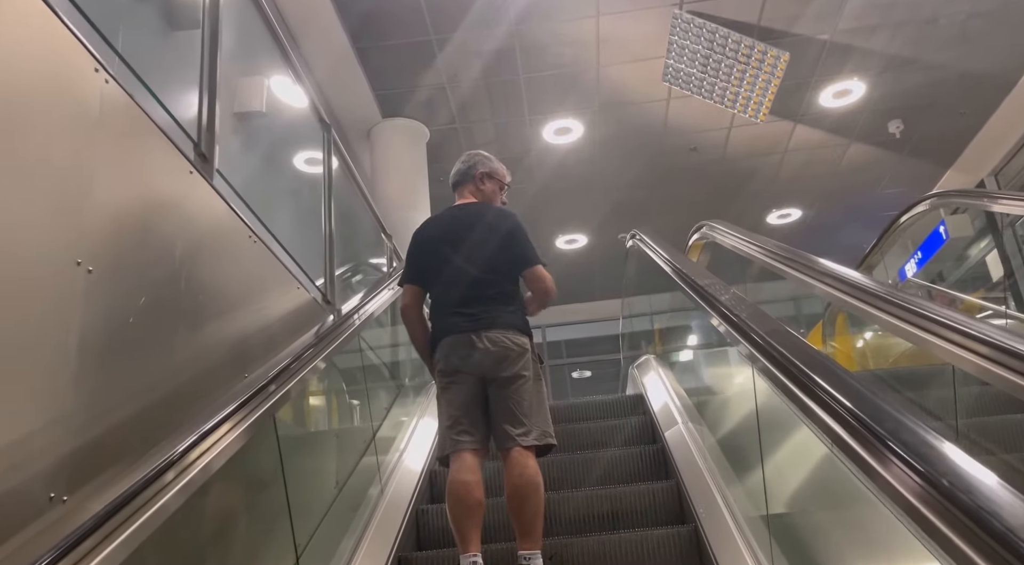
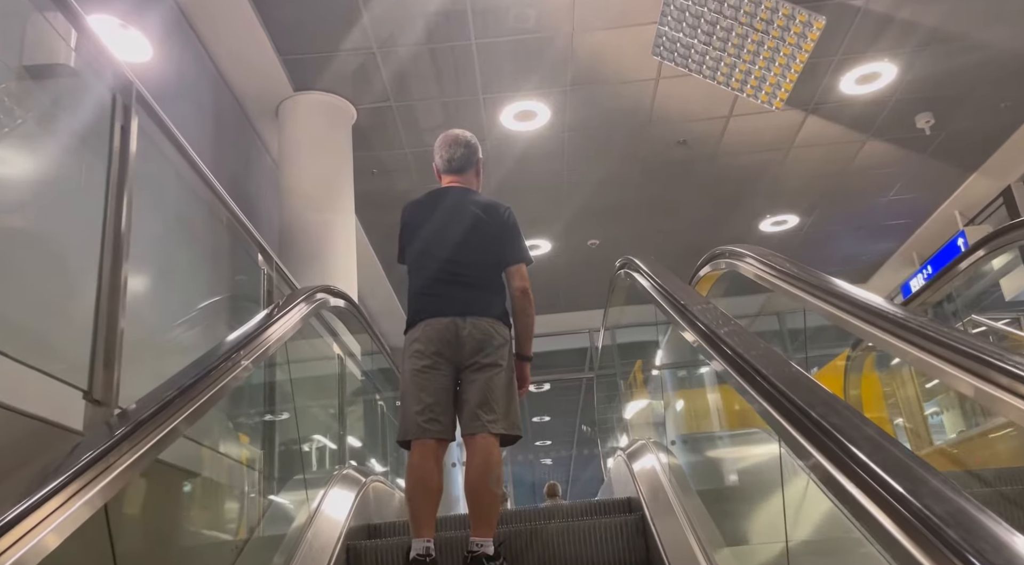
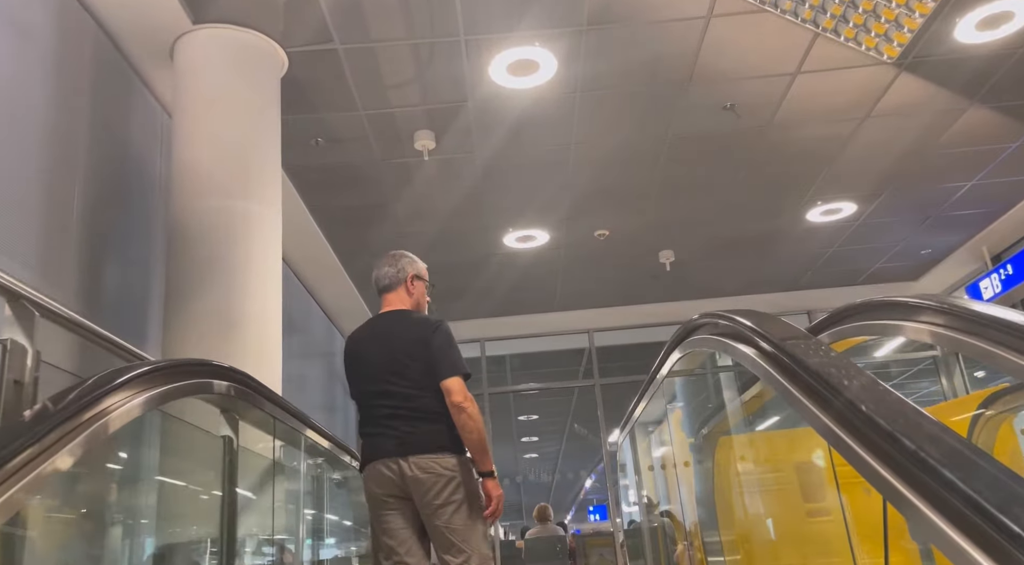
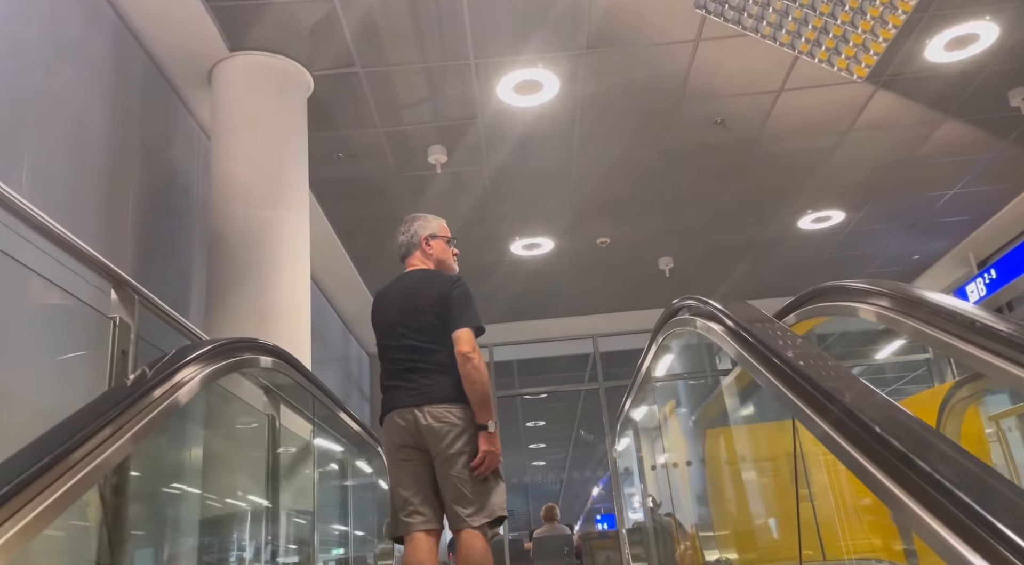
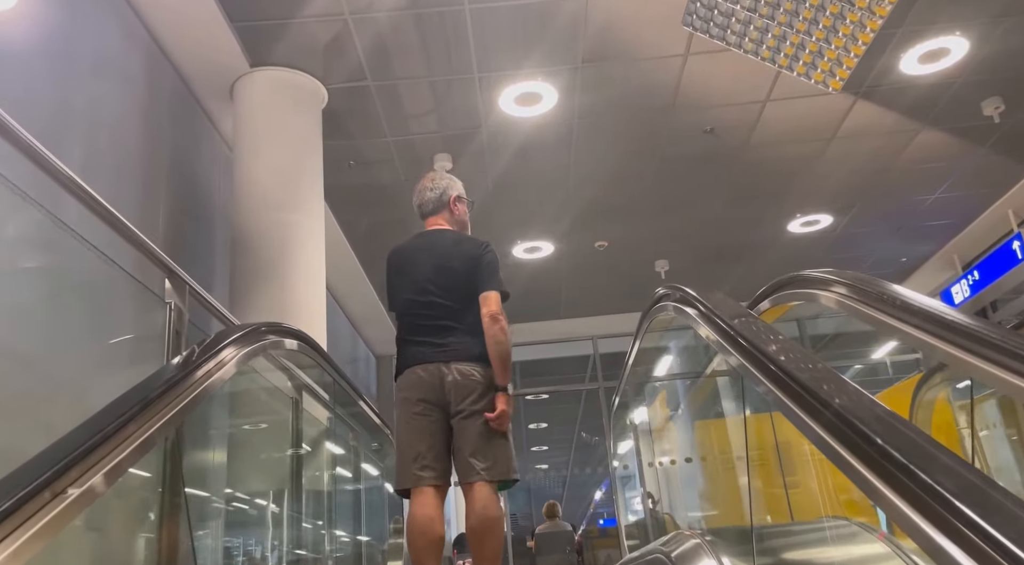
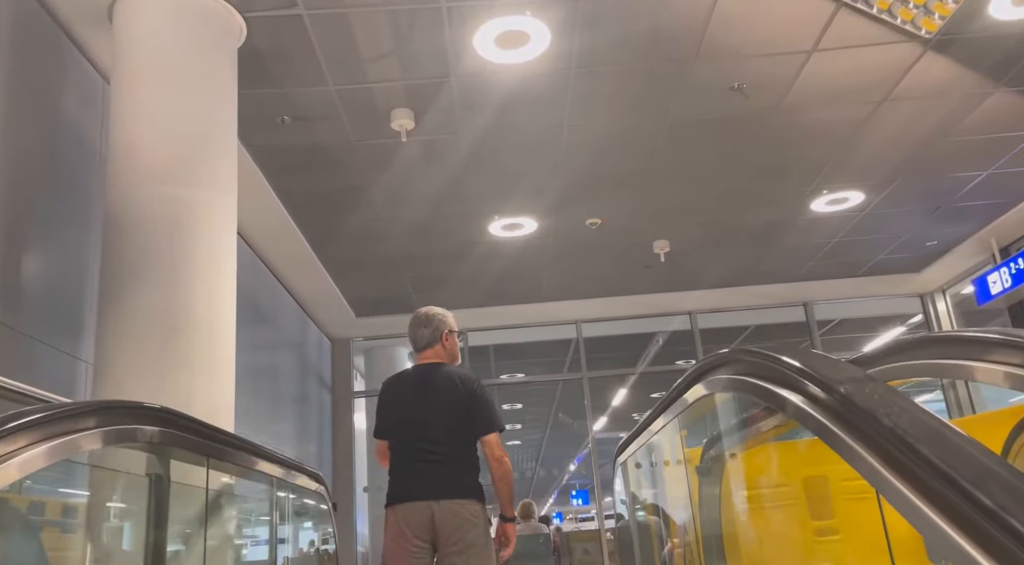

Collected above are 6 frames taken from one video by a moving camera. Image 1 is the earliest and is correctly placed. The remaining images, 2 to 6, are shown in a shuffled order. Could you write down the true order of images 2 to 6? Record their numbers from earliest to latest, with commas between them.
2, 5, 4, 3, 6
